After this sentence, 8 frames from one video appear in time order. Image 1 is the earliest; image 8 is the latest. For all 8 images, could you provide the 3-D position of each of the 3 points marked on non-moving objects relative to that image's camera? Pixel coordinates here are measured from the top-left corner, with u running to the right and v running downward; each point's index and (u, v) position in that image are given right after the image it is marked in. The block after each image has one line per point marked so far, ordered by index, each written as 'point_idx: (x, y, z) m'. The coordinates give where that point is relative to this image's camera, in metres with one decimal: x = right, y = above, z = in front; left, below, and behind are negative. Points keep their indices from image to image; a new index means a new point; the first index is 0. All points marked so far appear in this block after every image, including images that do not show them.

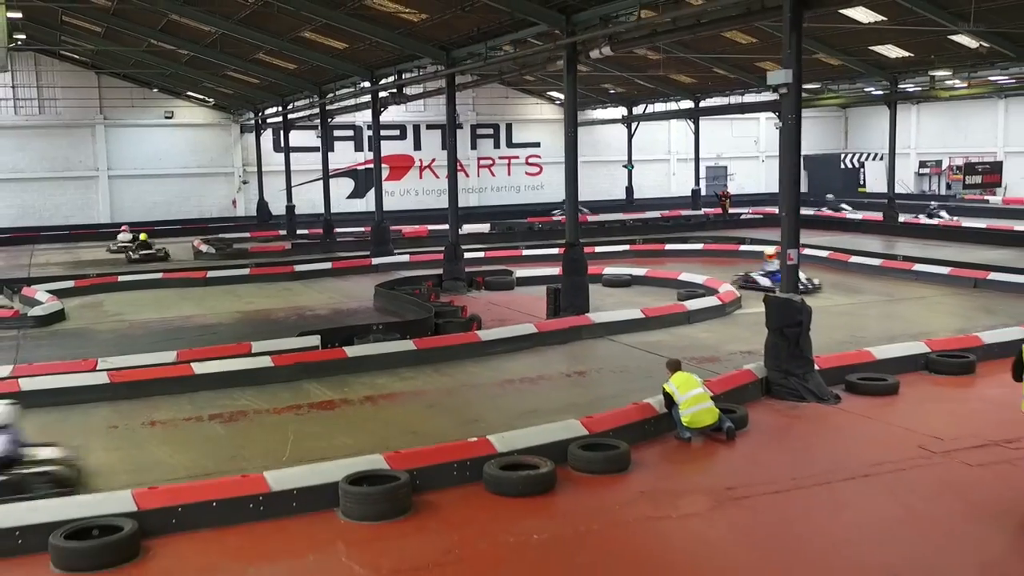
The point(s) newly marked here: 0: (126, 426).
0: (-2.6, -0.9, +7.3) m
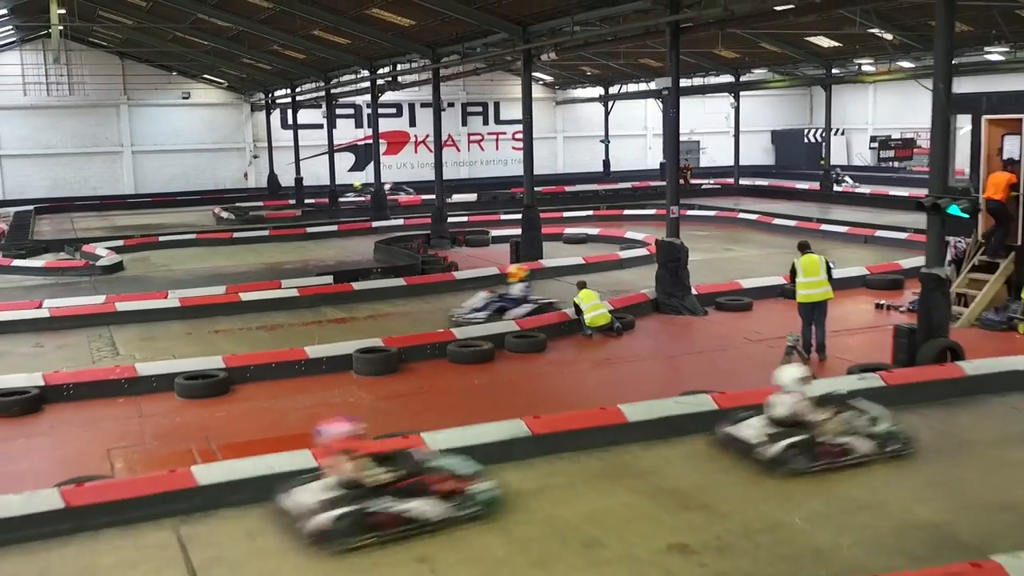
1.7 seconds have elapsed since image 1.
0: (-3.0, -0.4, +10.3) m
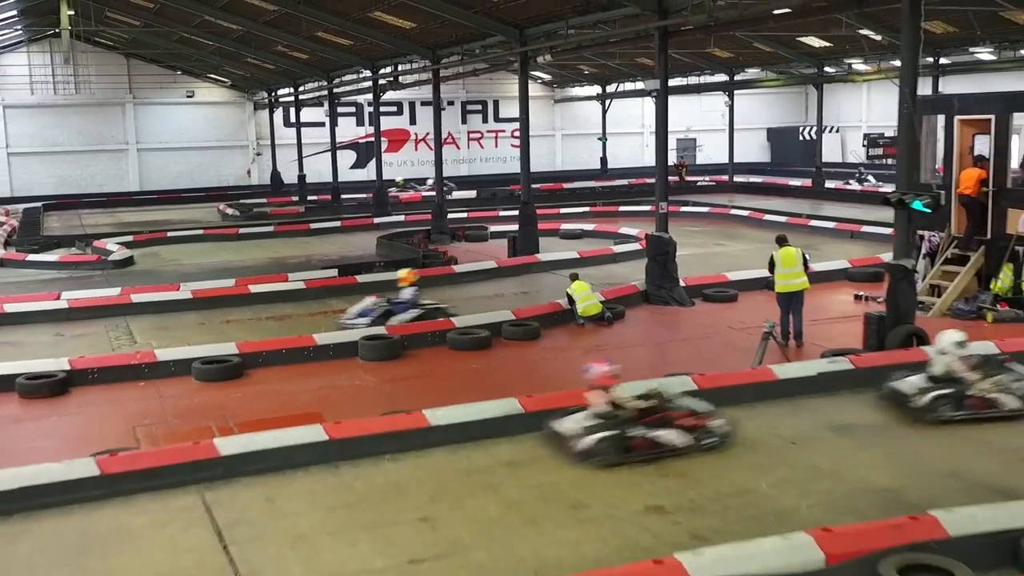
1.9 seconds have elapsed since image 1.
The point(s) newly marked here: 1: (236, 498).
0: (-3.1, -0.4, +10.8) m
1: (-1.5, -1.1, +5.7) m
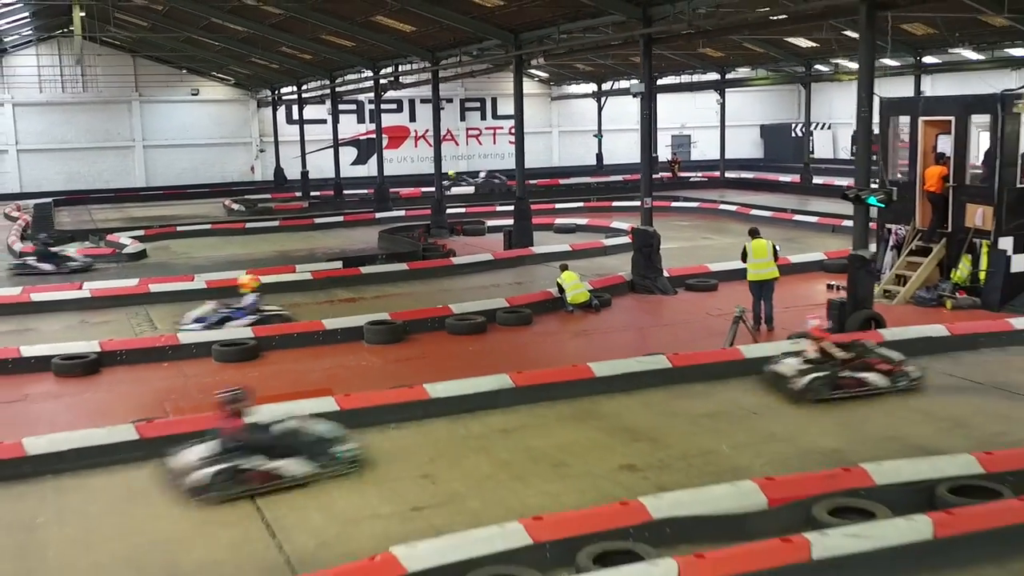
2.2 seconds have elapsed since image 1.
0: (-3.1, -0.2, +11.6) m
1: (-1.5, -1.0, +6.5) m
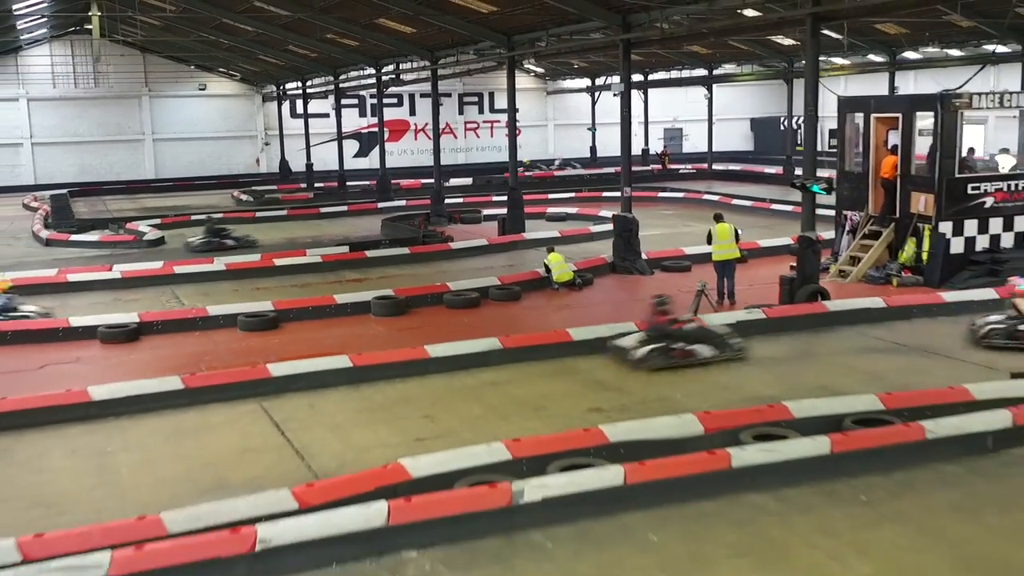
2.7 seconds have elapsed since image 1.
0: (-3.2, 0.0, +12.8) m
1: (-1.6, -0.8, +7.7) m
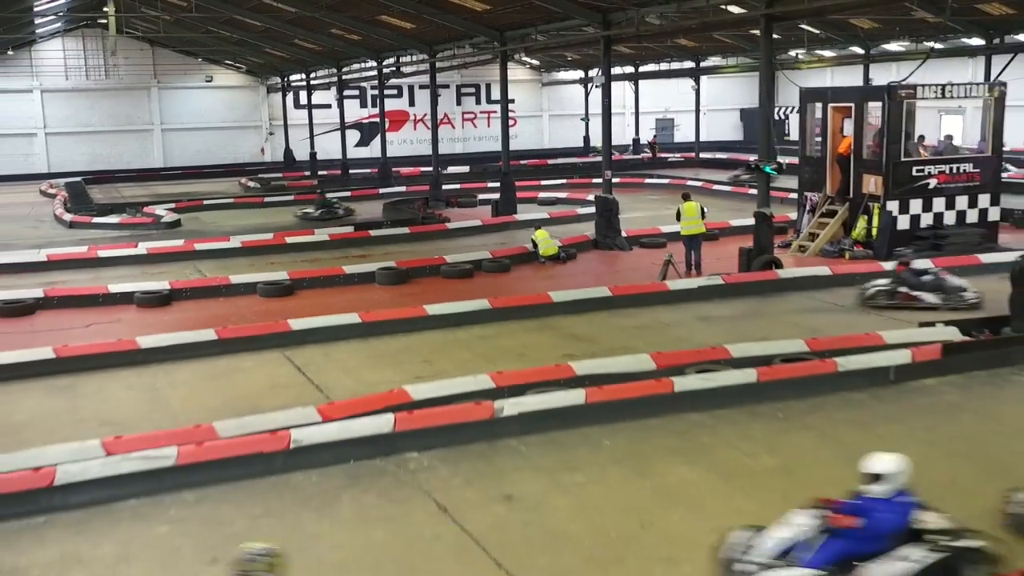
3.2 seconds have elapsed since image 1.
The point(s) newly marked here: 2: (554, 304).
0: (-3.3, +0.3, +14.0) m
1: (-1.7, -0.6, +8.9) m
2: (+0.4, -0.2, +10.1) m
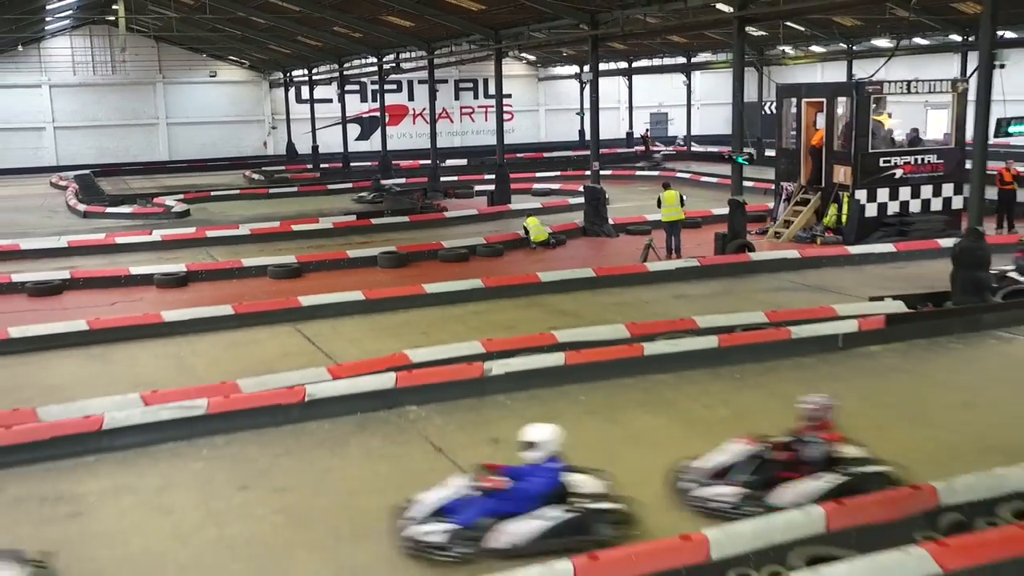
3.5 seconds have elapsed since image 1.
0: (-3.4, +0.5, +14.9) m
1: (-1.8, -0.4, +9.8) m
2: (+0.3, 0.0, +11.0) m
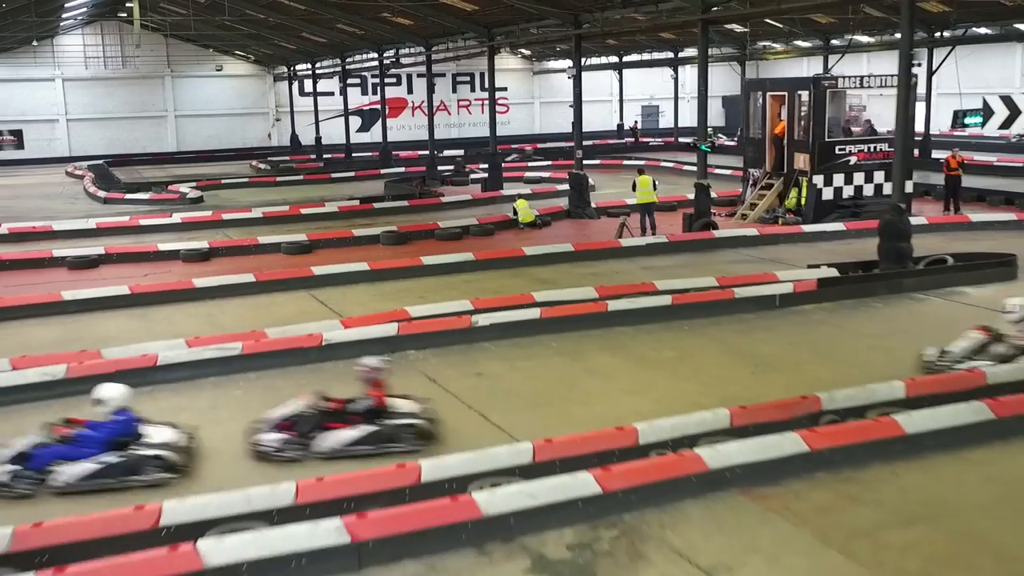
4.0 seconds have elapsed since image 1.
0: (-3.6, +0.9, +16.3) m
1: (-2.0, -0.1, +11.2) m
2: (+0.2, +0.4, +12.4) m
